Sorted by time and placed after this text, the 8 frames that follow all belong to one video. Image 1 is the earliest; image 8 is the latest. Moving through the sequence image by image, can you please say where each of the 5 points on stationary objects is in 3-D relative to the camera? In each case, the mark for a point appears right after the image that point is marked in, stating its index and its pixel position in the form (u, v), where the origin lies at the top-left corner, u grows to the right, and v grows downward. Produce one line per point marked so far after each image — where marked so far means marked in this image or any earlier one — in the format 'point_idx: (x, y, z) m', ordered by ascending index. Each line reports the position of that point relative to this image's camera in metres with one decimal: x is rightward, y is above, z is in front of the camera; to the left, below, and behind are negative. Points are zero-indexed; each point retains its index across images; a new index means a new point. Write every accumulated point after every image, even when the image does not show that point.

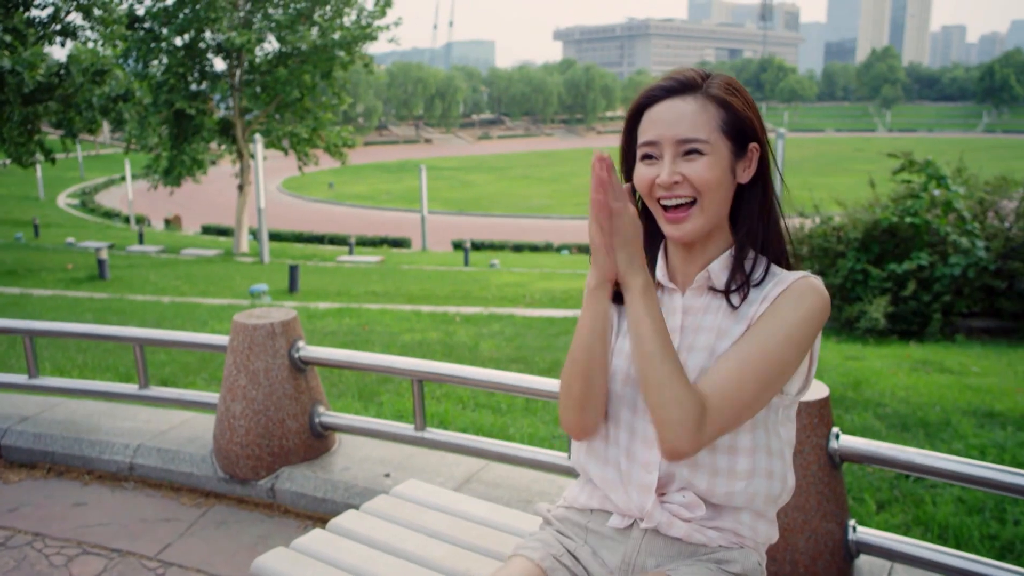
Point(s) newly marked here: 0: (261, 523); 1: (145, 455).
0: (-0.8, -0.8, +2.9) m
1: (-1.4, -0.6, +3.2) m
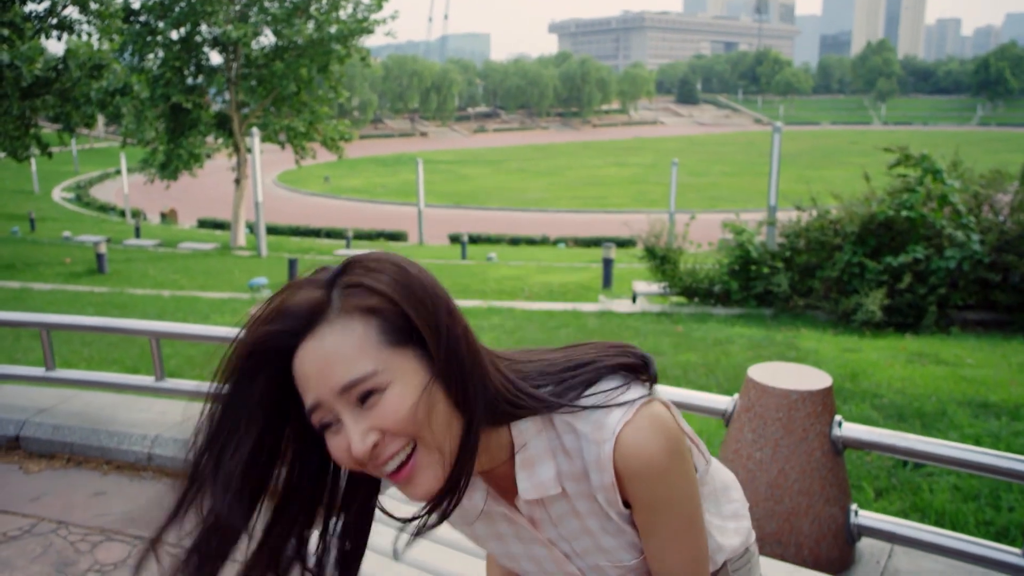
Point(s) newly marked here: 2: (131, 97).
0: (-0.8, -0.8, +3.0) m
1: (-1.4, -0.6, +3.3) m
2: (-8.2, +4.1, +18.3) m
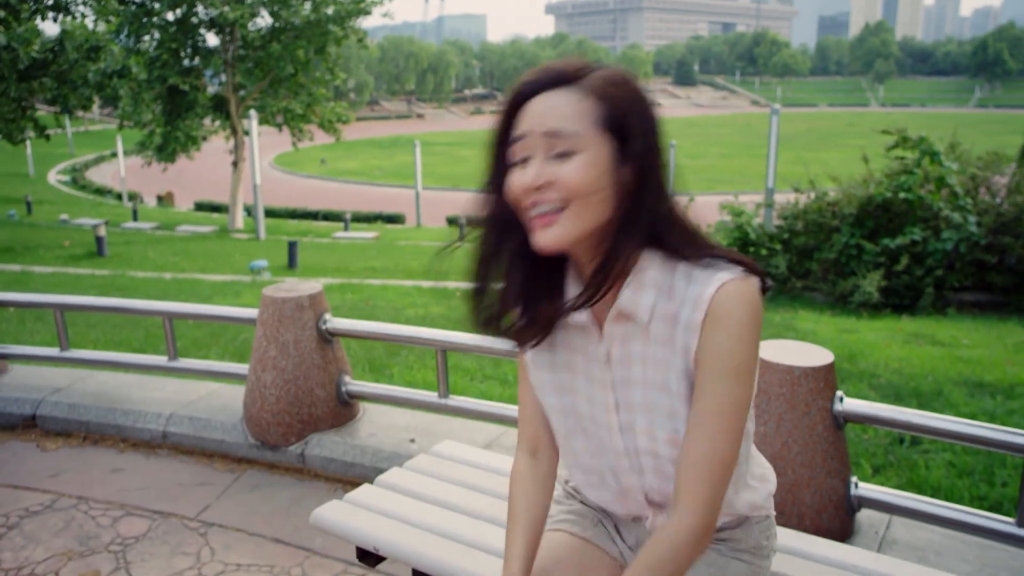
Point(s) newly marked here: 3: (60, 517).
0: (-0.8, -0.7, +3.0) m
1: (-1.3, -0.5, +3.4) m
2: (-8.3, +4.5, +18.2) m
3: (-1.5, -0.8, +2.9) m
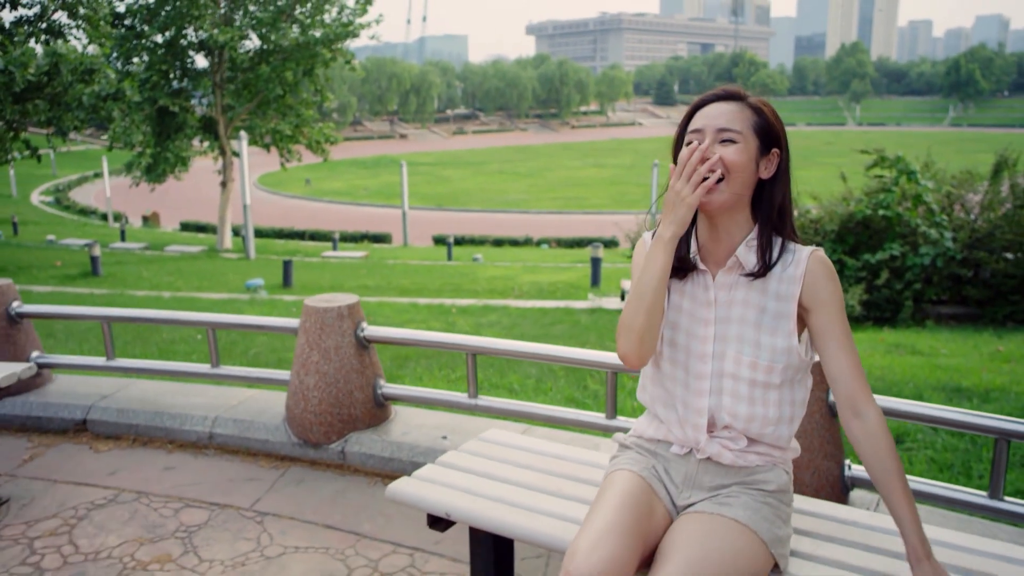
0: (-0.7, -0.8, +3.3) m
1: (-1.2, -0.6, +3.6) m
2: (-8.5, +4.1, +18.4) m
3: (-1.4, -0.8, +3.2) m
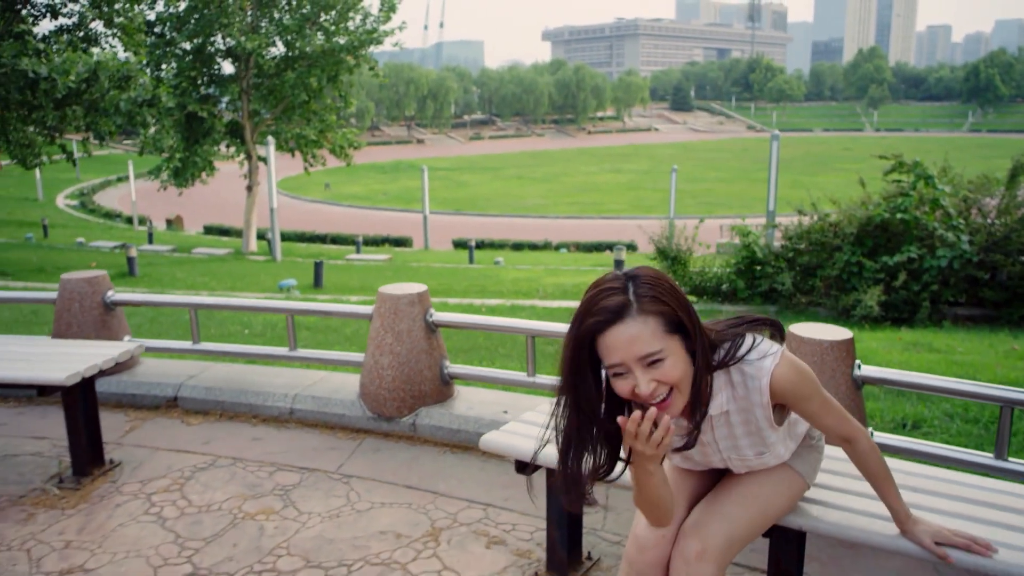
0: (-0.4, -0.7, +3.7) m
1: (-1.0, -0.5, +4.0) m
2: (-8.0, +4.1, +19.0) m
3: (-1.2, -0.8, +3.6) m
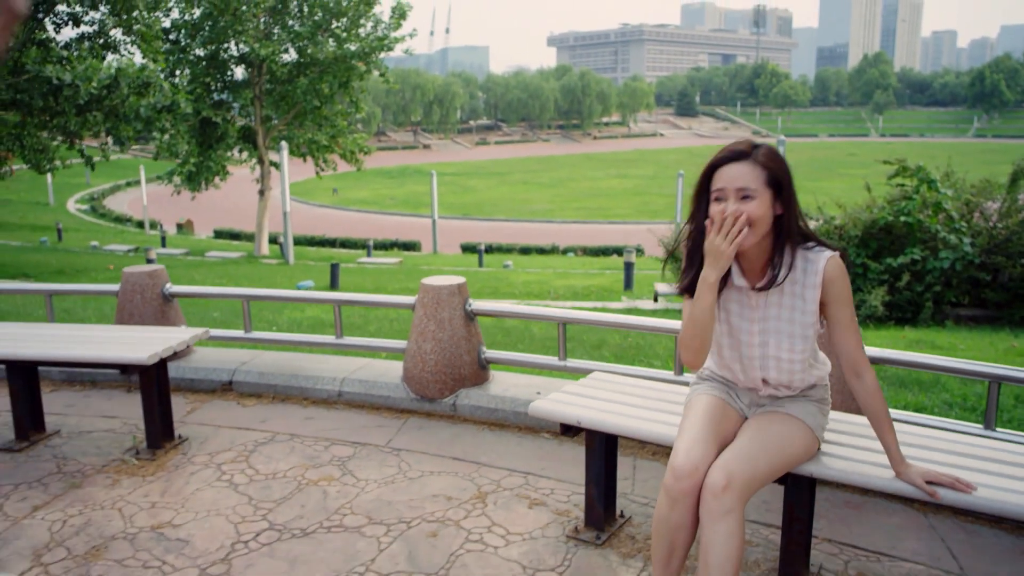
0: (-0.3, -0.7, +4.1) m
1: (-0.8, -0.5, +4.4) m
2: (-7.8, +4.0, +19.4) m
3: (-1.1, -0.7, +3.9) m
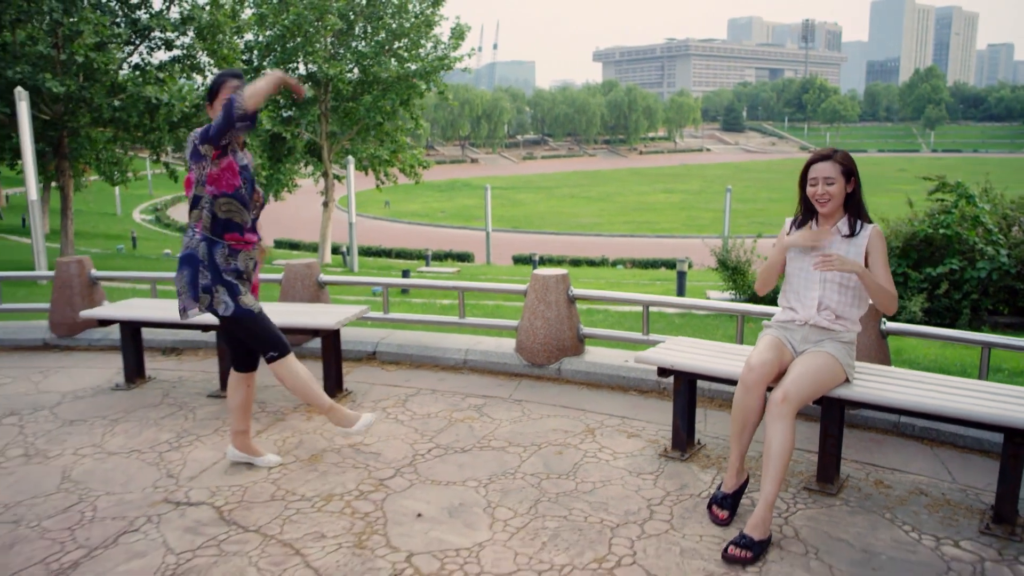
0: (+0.3, -0.6, +5.1) m
1: (-0.3, -0.4, +5.5) m
2: (-6.4, +3.9, +20.9) m
3: (-0.5, -0.6, +5.0) m
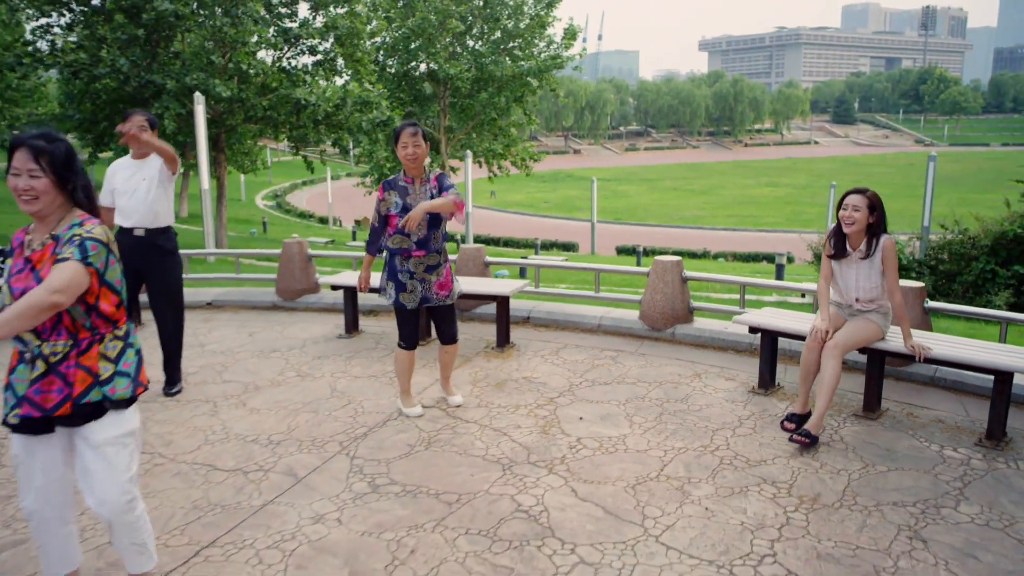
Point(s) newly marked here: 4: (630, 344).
0: (+1.3, -0.5, +6.7) m
1: (+0.8, -0.3, +7.1) m
2: (-3.4, +4.4, +23.1) m
3: (+0.5, -0.5, +6.7) m
4: (+0.9, -0.5, +6.8) m
